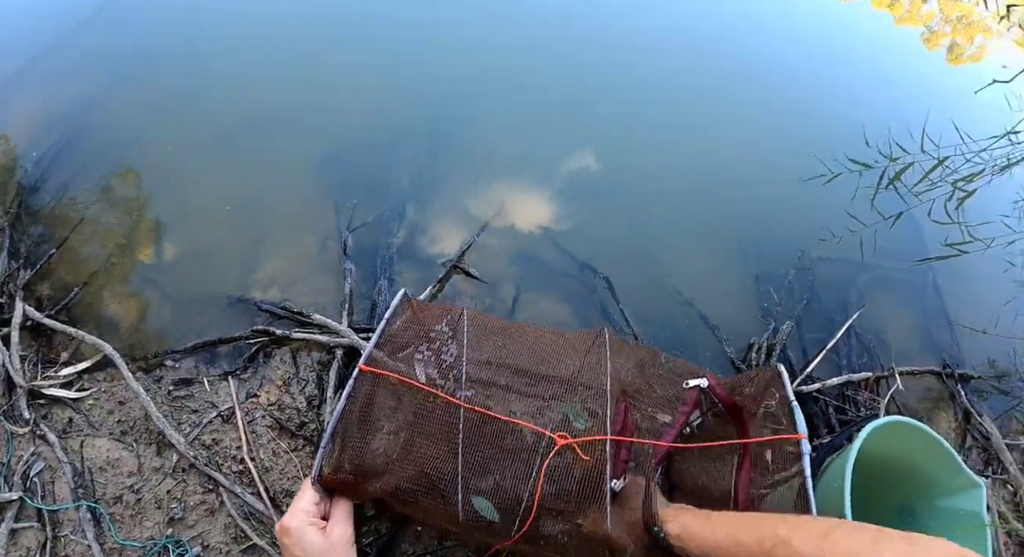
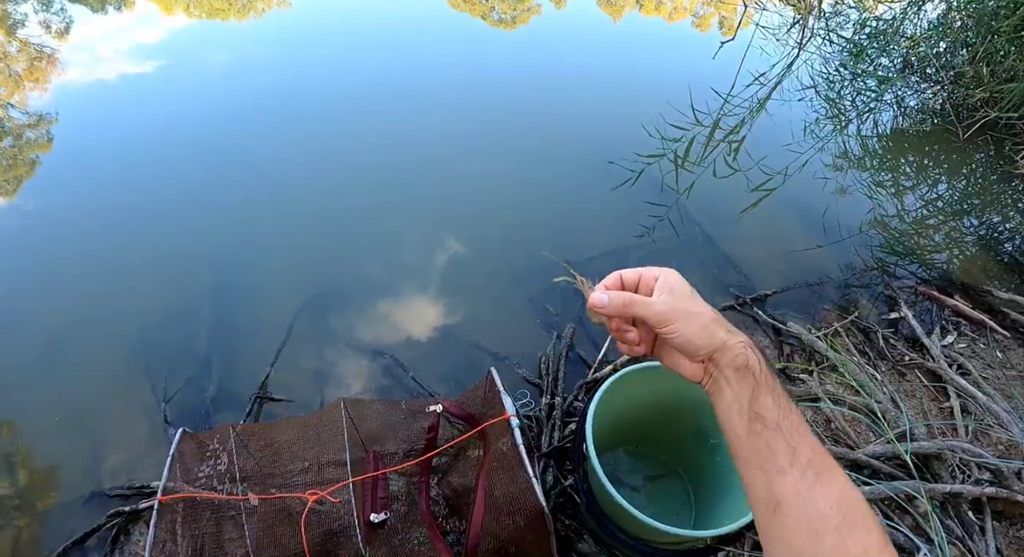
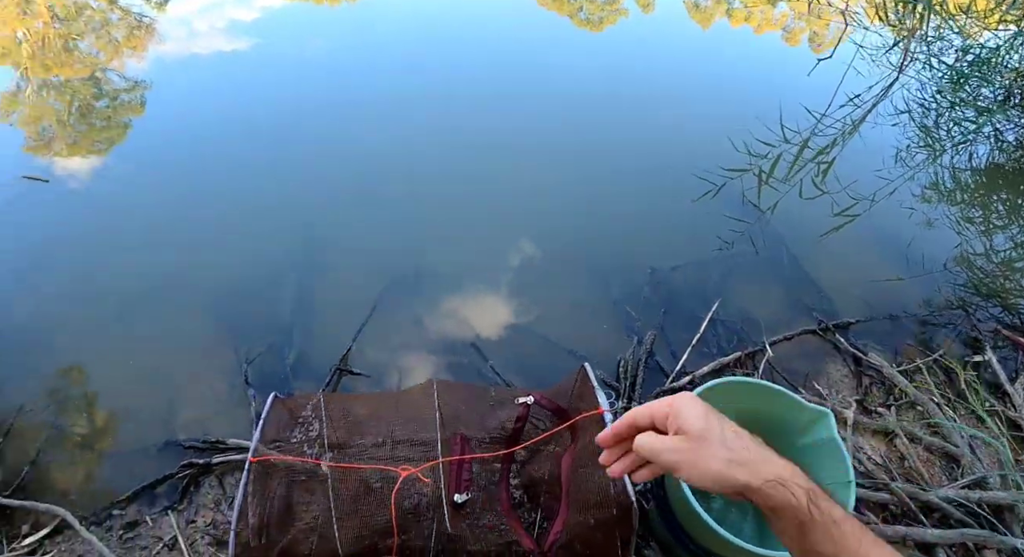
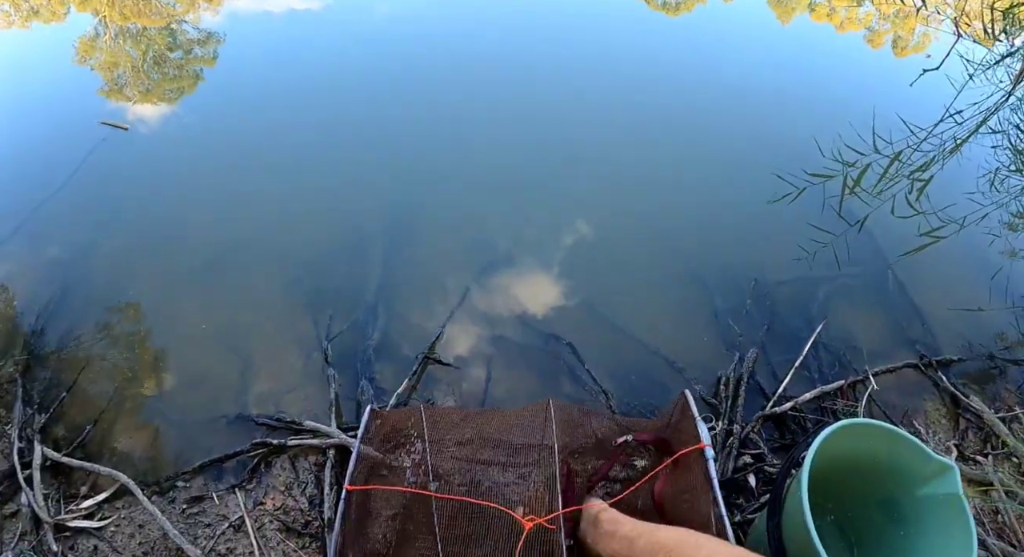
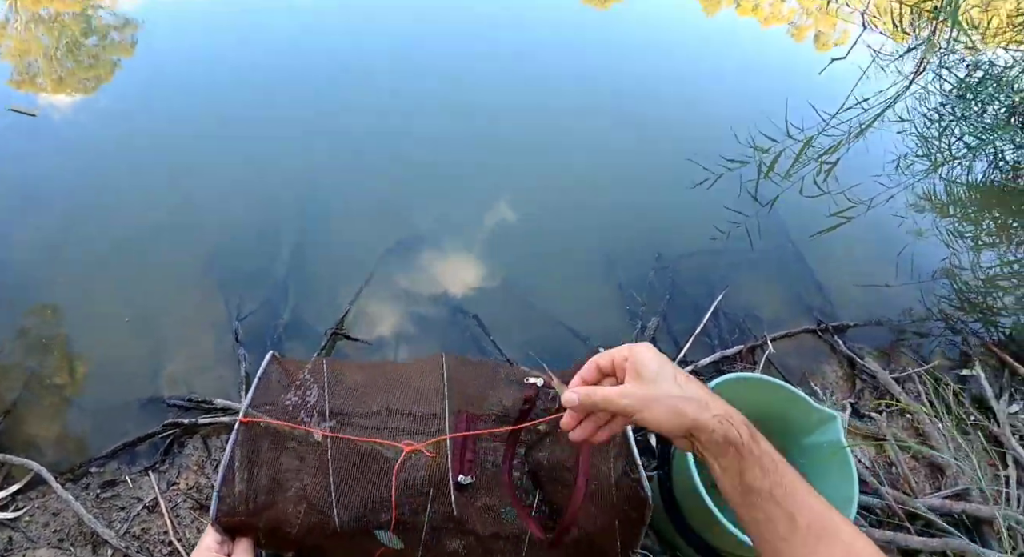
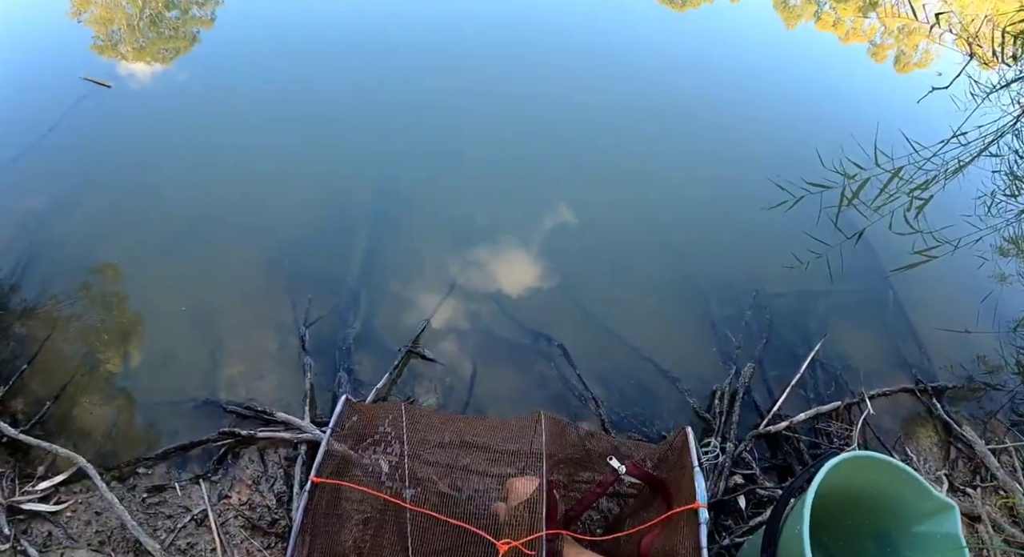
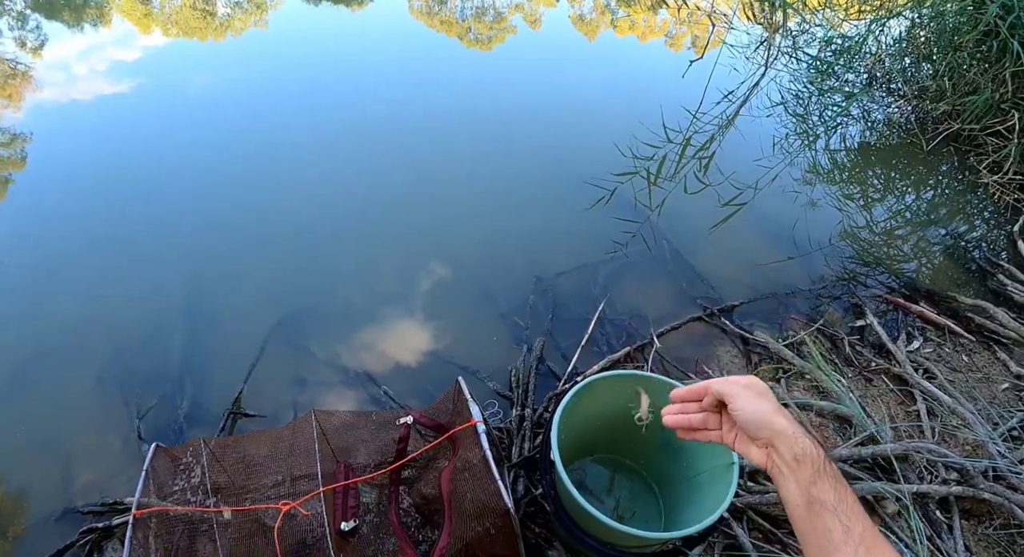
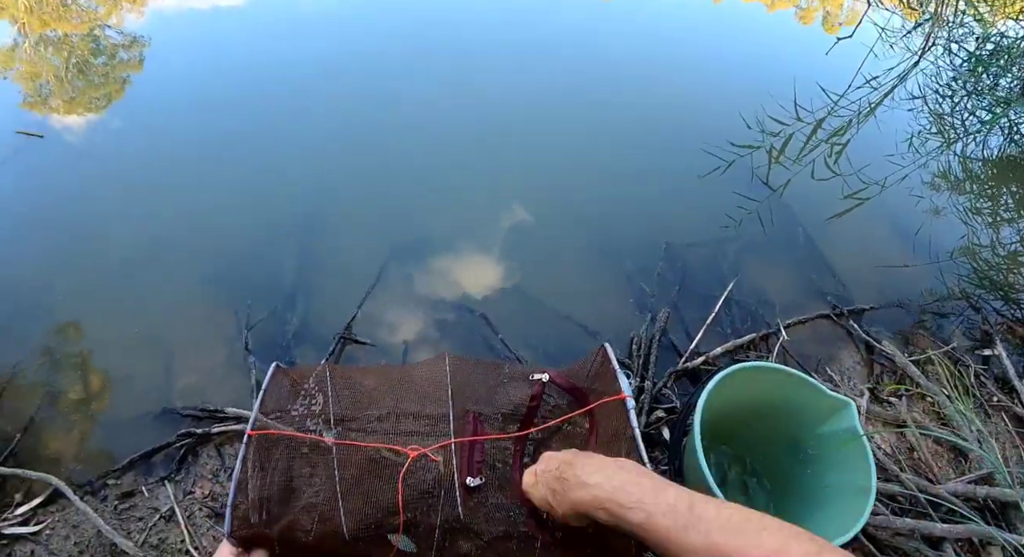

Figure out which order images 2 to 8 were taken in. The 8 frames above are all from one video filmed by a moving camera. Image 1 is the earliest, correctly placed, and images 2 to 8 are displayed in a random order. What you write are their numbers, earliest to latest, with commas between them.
5, 2, 8, 6, 7, 3, 4
